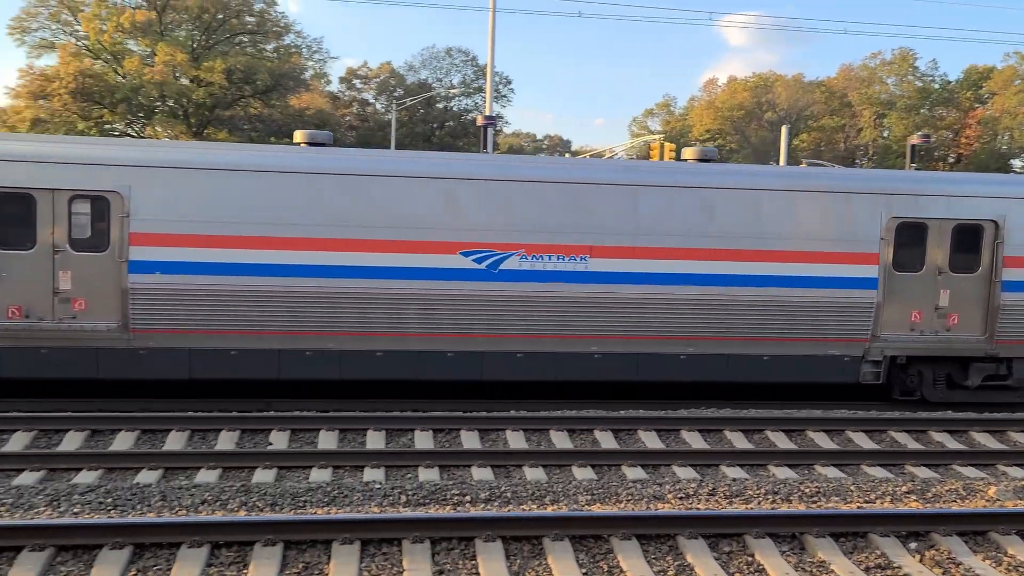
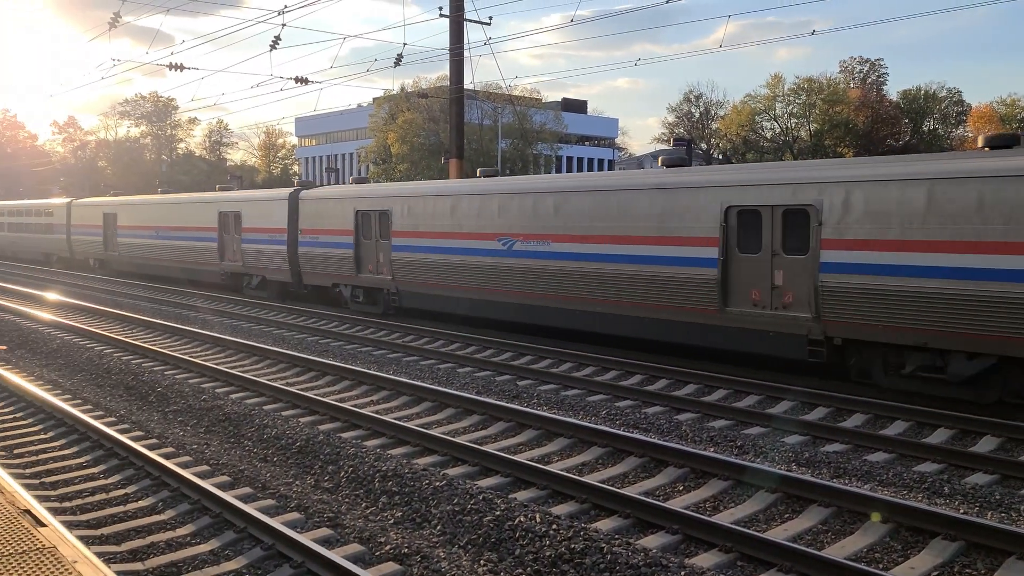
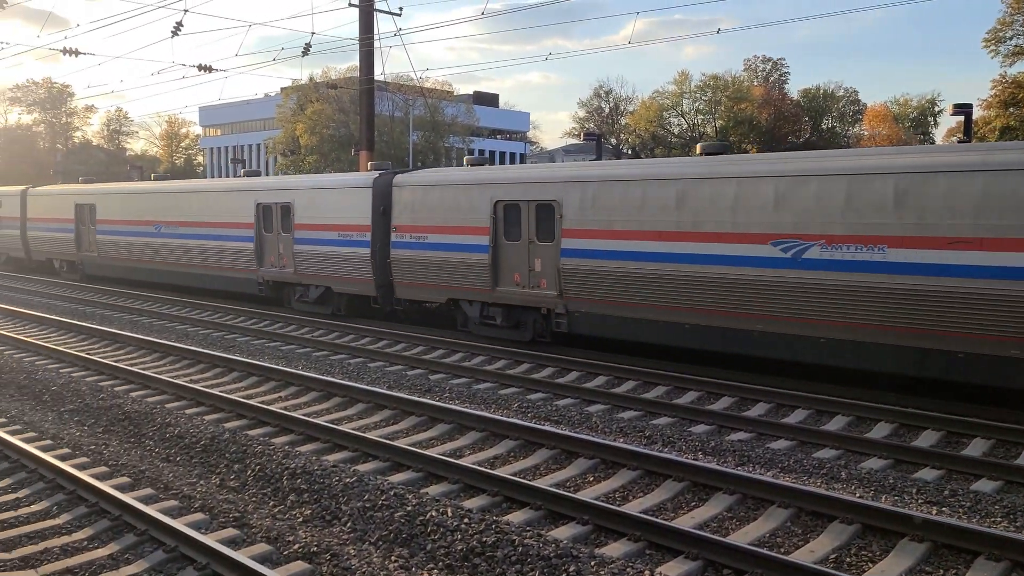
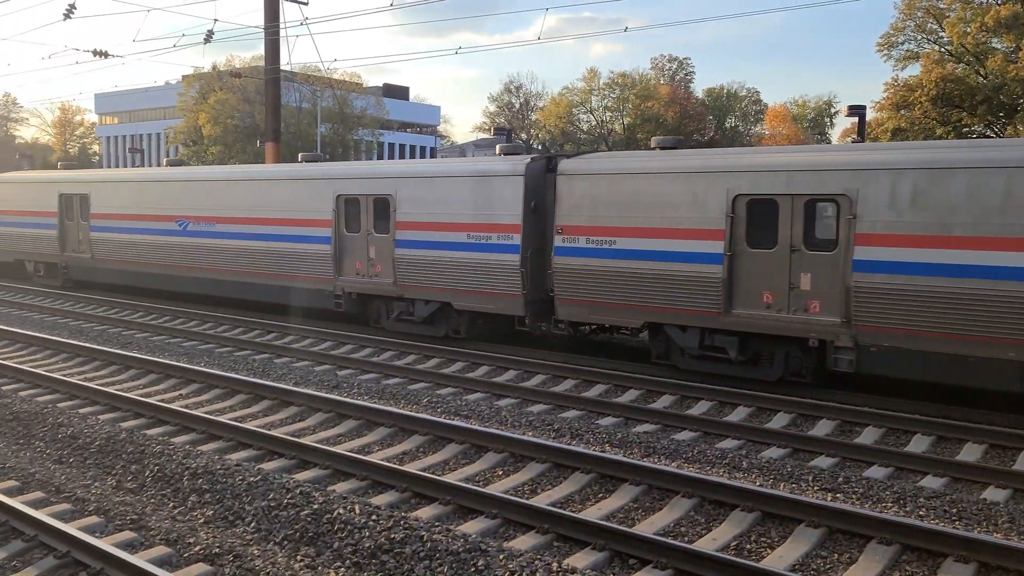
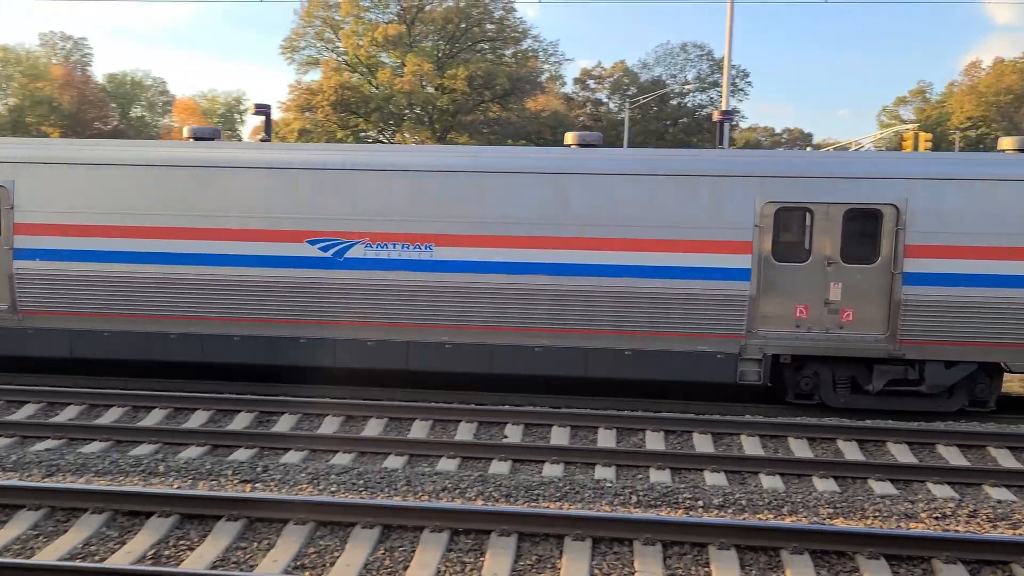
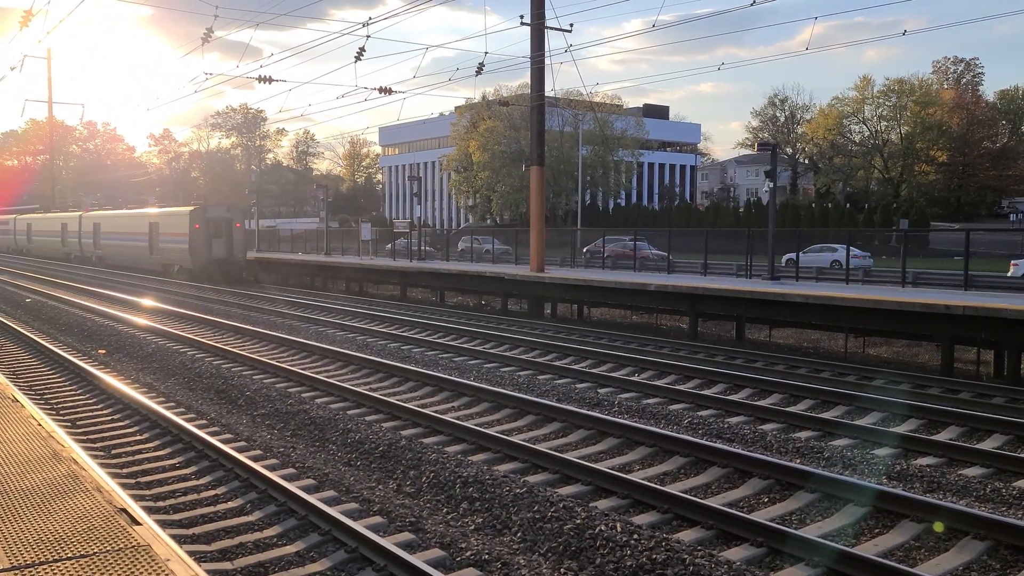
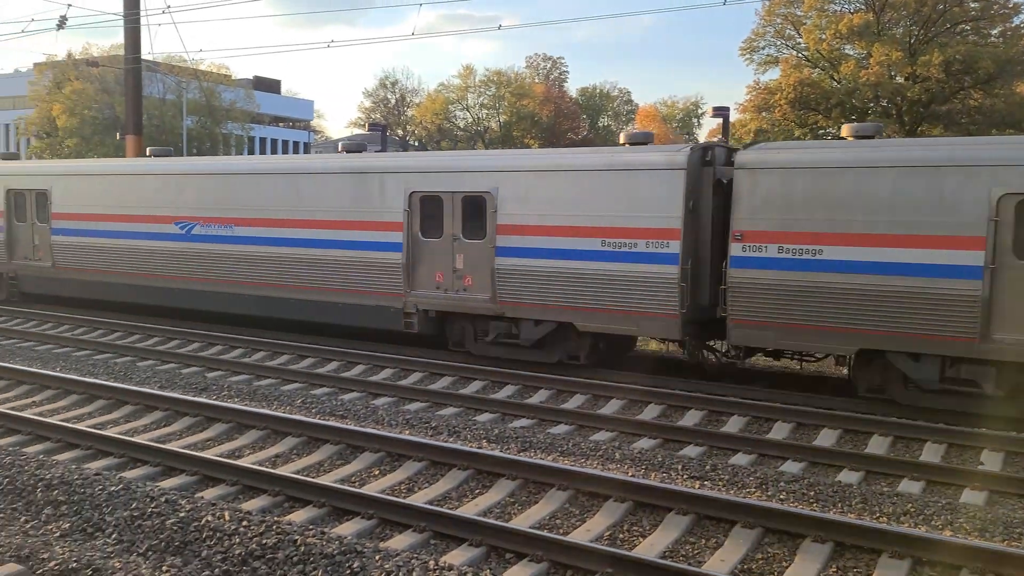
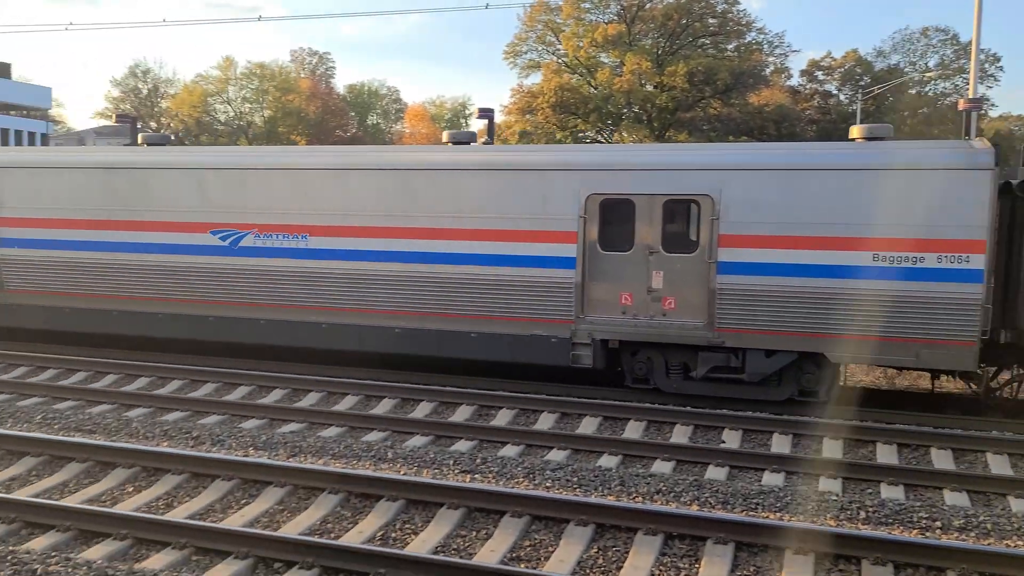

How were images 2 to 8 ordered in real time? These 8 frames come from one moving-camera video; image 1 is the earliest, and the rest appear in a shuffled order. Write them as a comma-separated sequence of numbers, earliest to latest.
5, 8, 7, 4, 3, 2, 6
